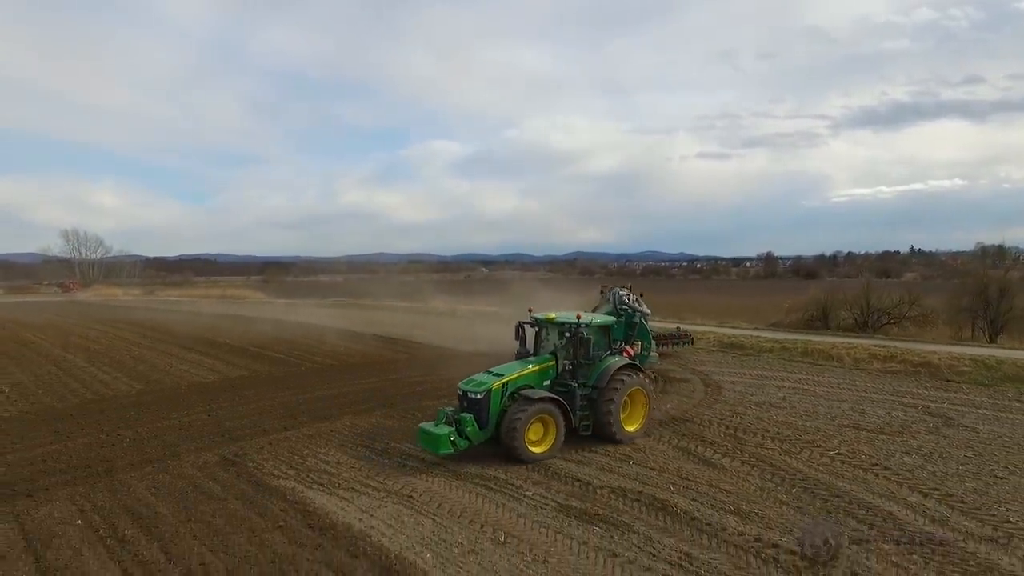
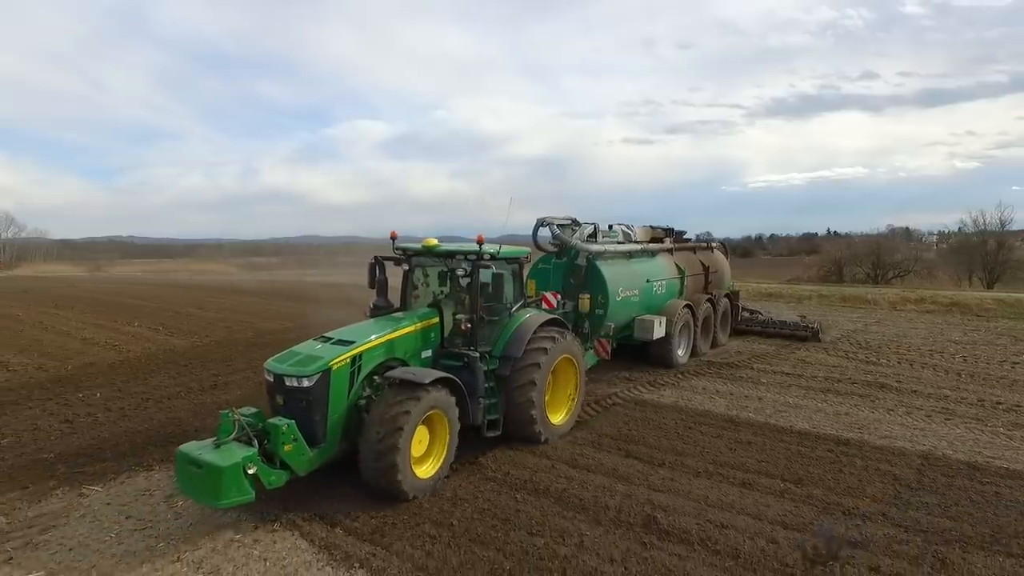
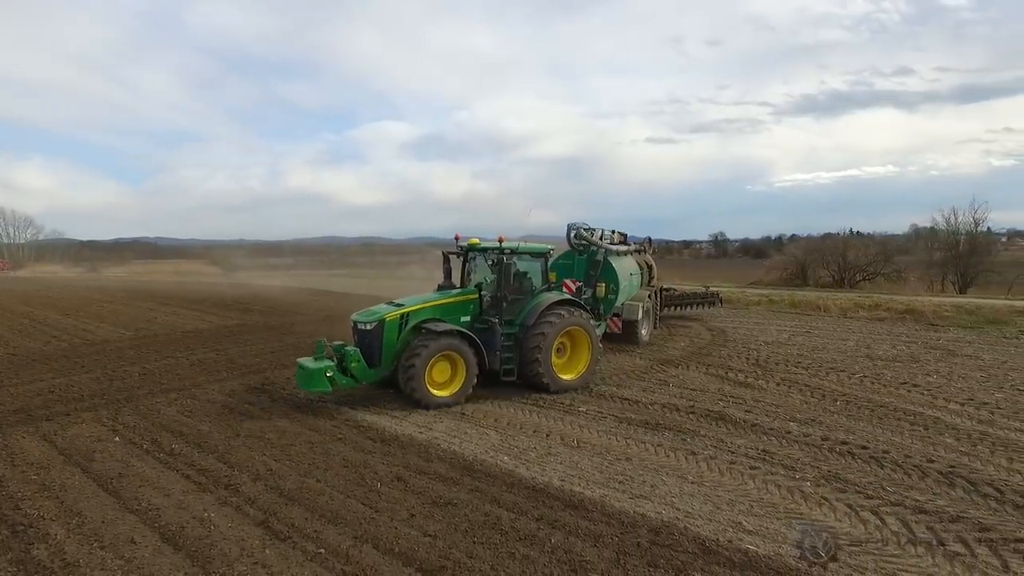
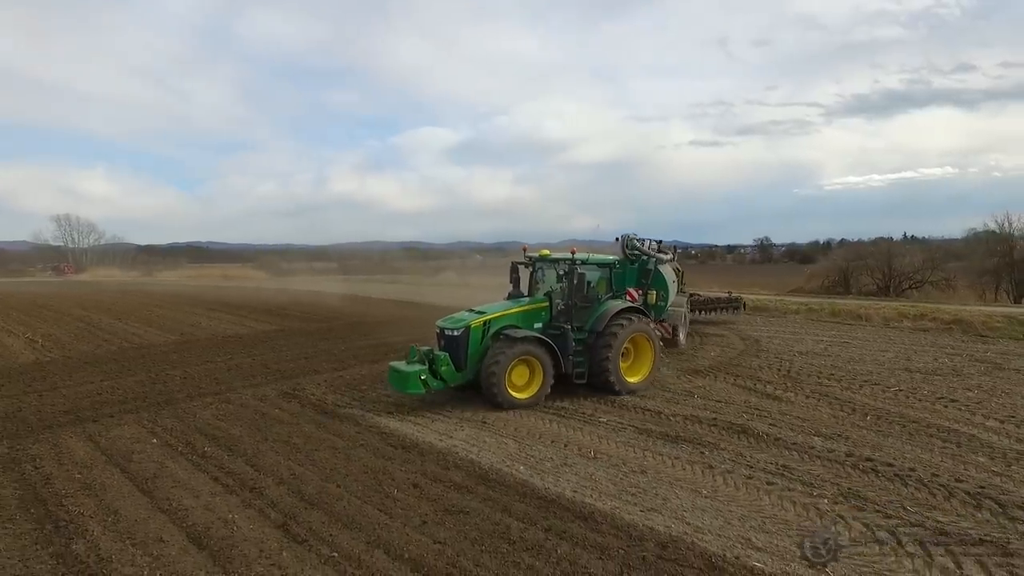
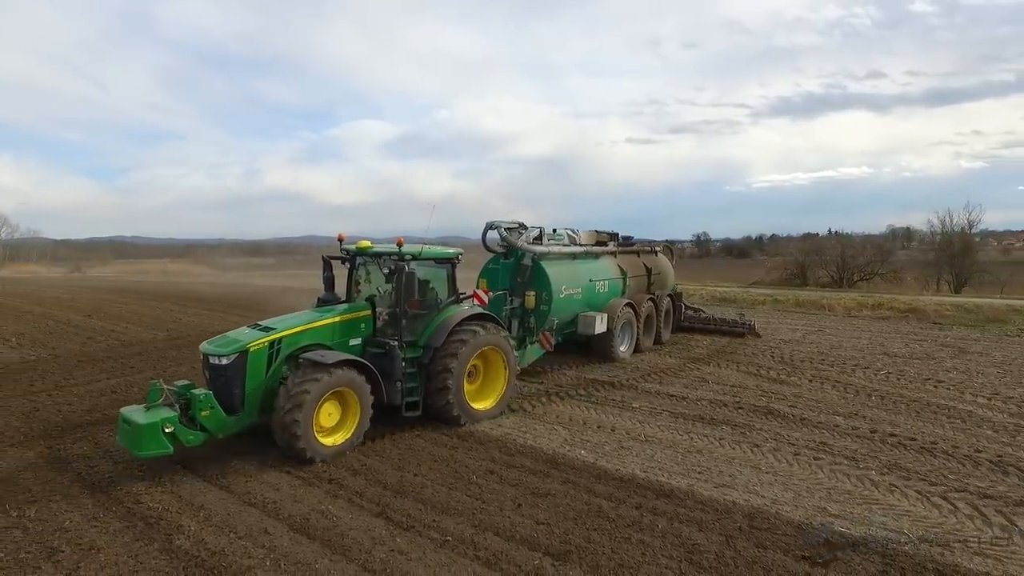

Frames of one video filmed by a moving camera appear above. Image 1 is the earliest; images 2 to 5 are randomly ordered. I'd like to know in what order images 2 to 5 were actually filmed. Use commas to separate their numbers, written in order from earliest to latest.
4, 3, 5, 2
